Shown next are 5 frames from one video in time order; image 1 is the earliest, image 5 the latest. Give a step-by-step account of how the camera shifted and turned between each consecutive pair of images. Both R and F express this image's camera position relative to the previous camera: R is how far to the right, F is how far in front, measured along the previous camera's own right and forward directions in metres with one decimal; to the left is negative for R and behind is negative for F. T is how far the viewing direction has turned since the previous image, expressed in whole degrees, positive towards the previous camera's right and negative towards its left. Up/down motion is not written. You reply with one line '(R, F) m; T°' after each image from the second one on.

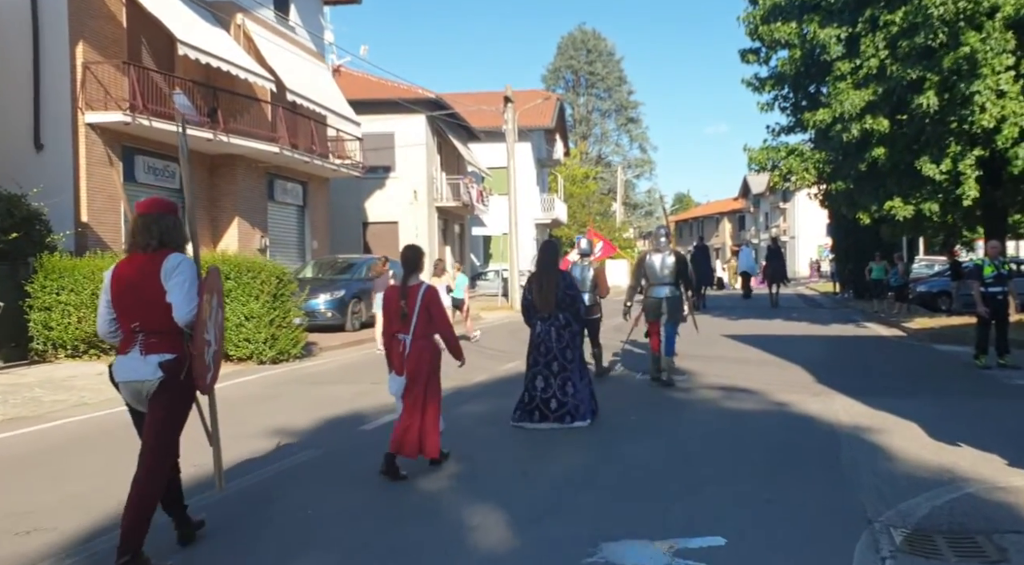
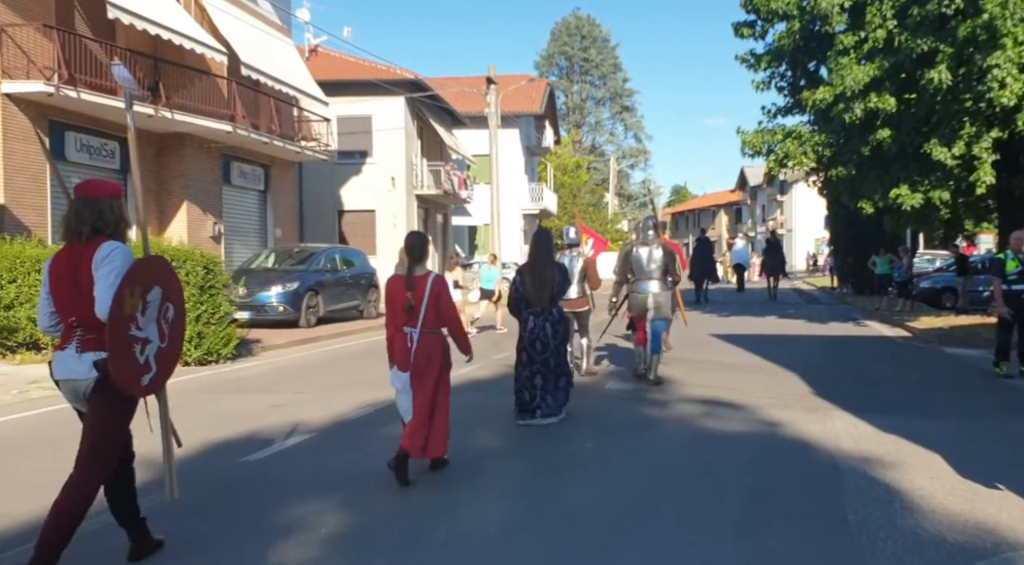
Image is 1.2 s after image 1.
(+0.6, +1.6) m; 0°
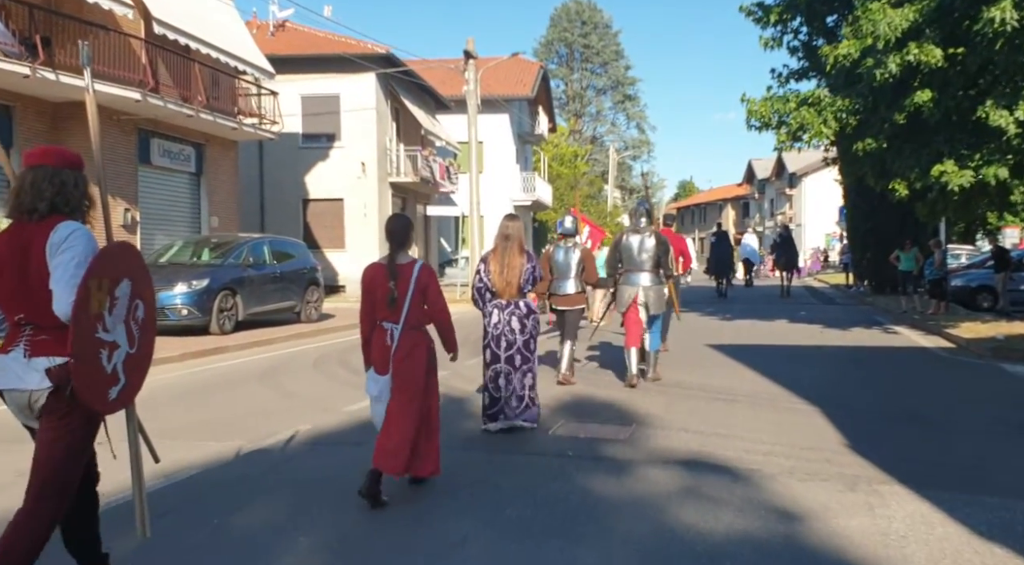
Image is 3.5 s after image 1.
(+0.9, +3.1) m; 0°
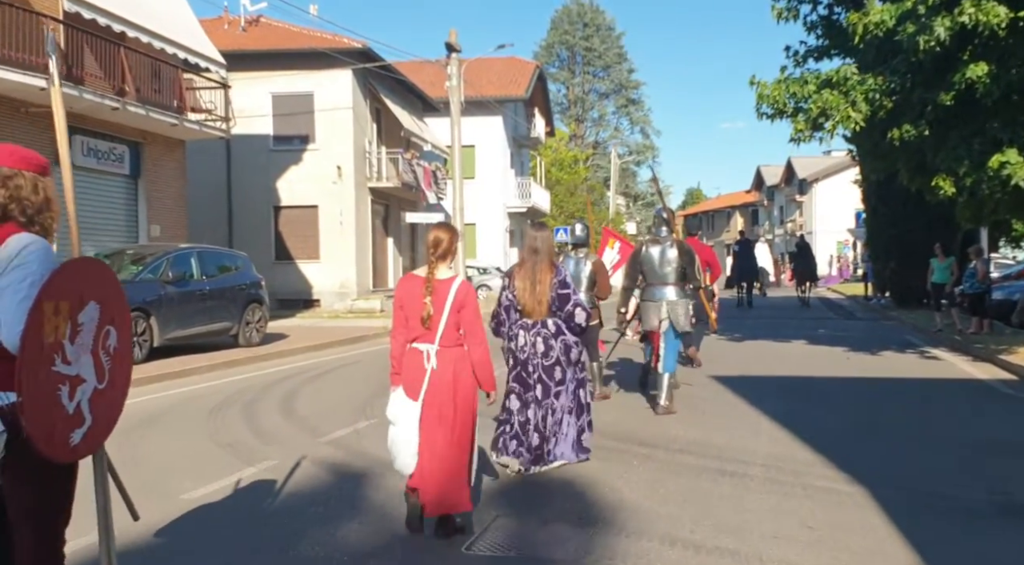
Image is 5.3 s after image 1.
(+0.7, +2.4) m; -1°
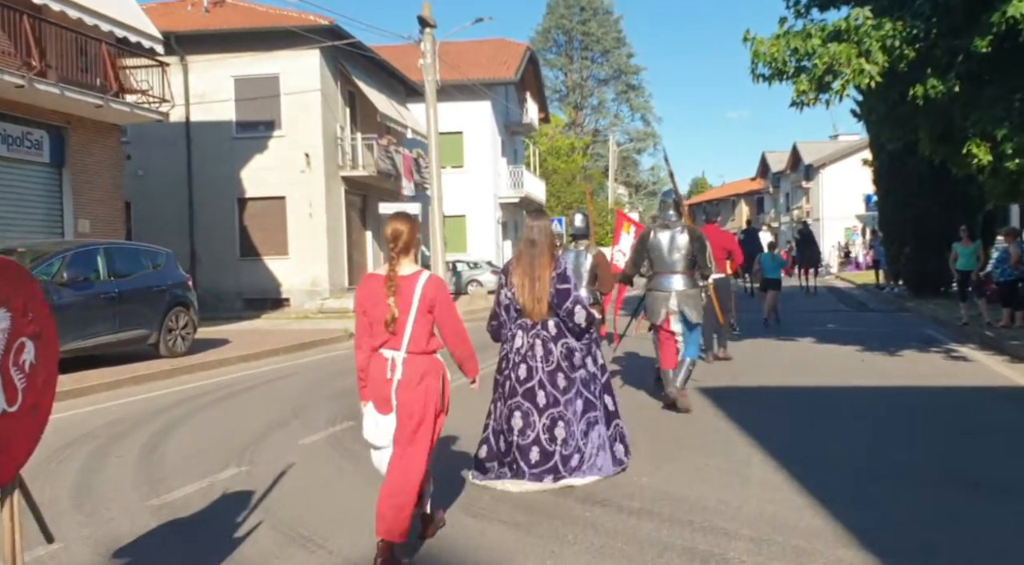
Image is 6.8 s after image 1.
(+0.8, +1.9) m; -1°
